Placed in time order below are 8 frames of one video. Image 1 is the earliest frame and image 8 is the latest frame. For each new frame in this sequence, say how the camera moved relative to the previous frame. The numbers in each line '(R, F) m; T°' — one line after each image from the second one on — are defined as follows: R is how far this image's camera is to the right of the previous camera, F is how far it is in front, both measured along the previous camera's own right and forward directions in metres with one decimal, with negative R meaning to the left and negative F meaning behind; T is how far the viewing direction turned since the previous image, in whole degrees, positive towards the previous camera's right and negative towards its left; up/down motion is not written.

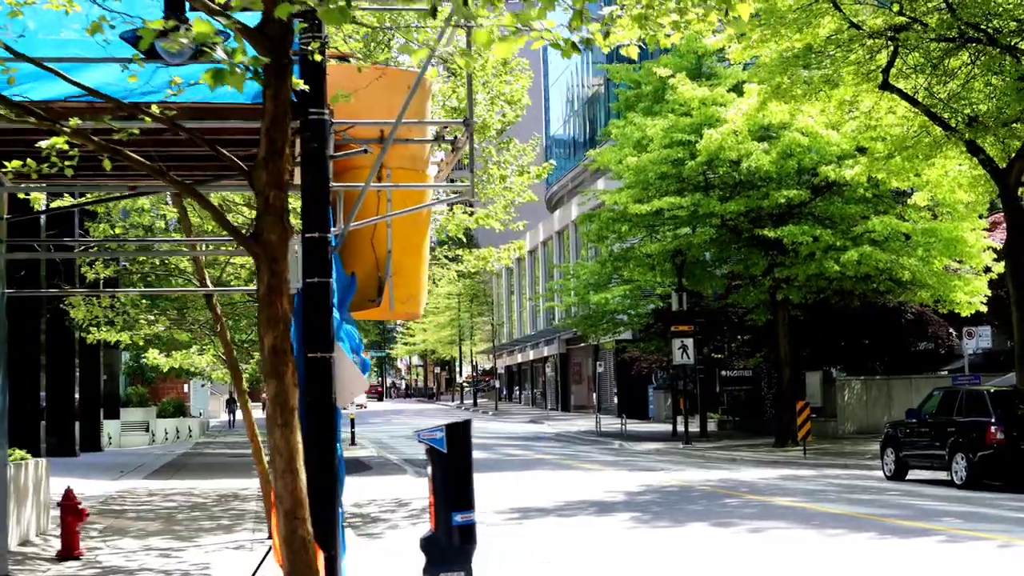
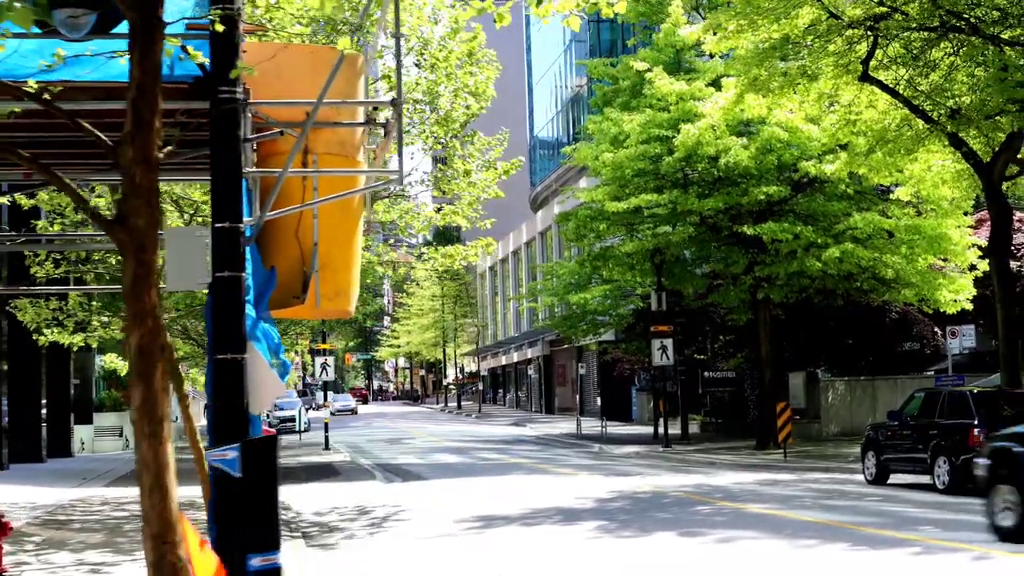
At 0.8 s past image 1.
(+0.4, +0.7) m; +1°
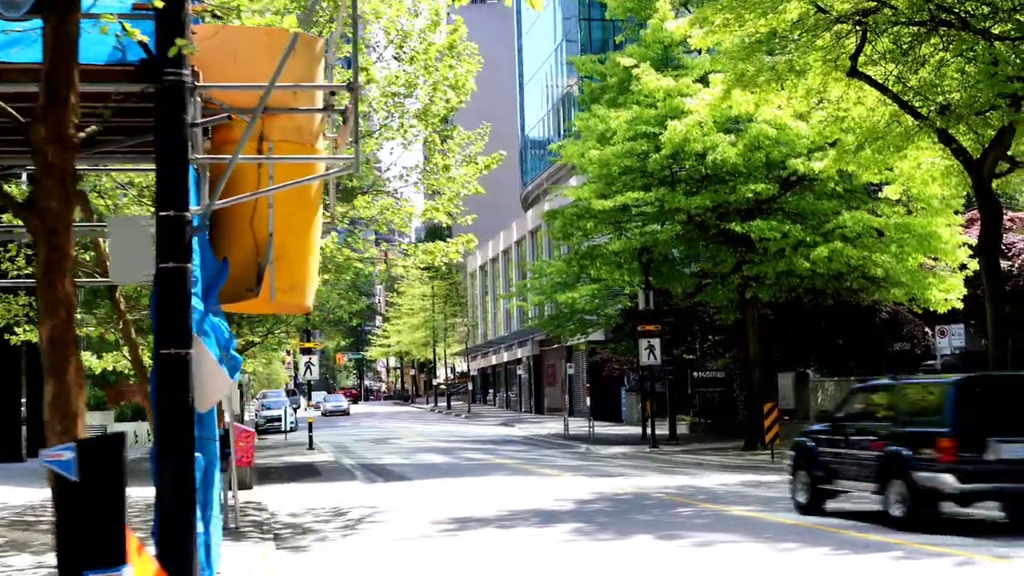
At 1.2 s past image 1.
(+0.2, +0.4) m; 0°
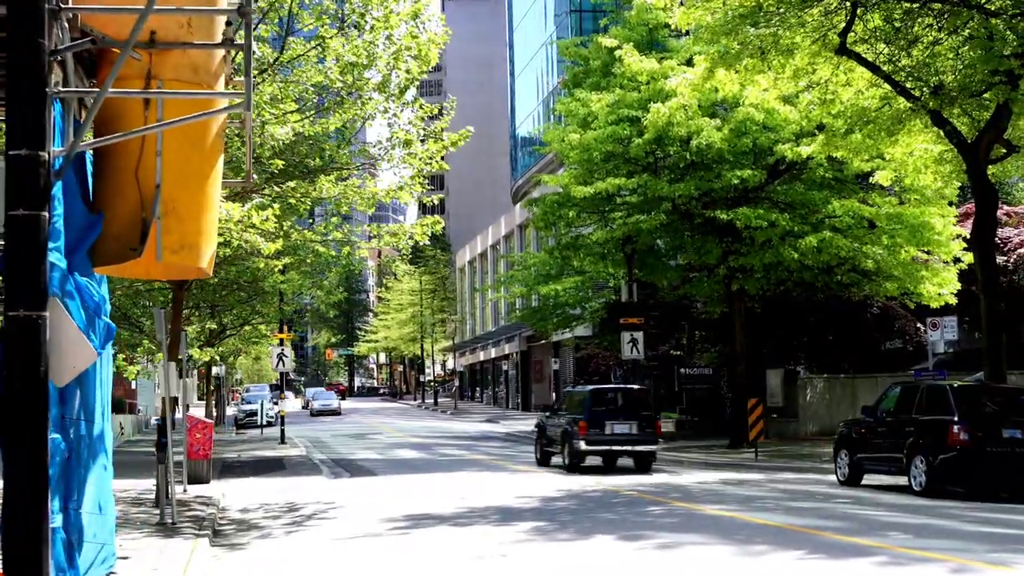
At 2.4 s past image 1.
(+0.4, +1.0) m; 0°
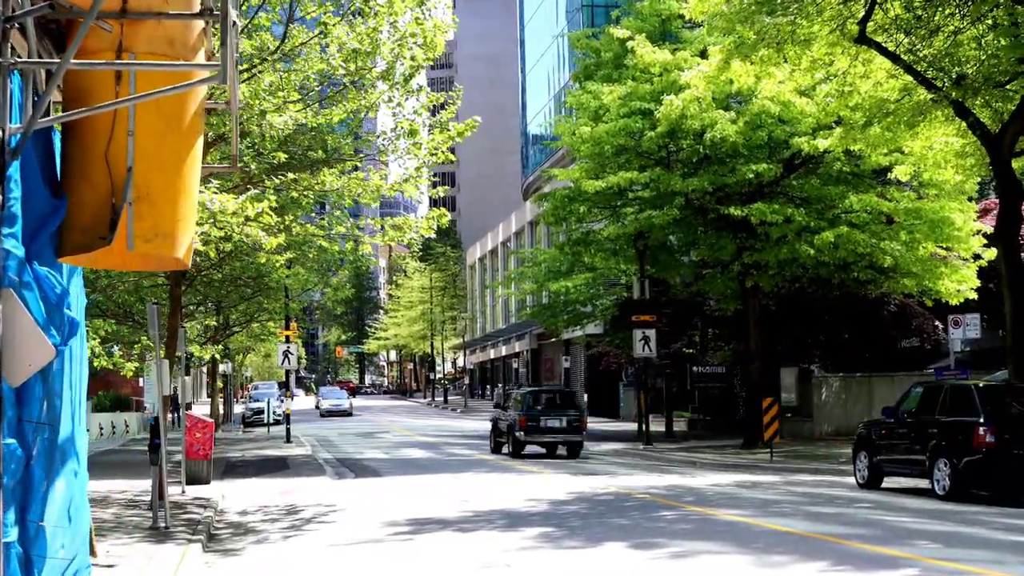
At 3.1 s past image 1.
(+0.1, +0.6) m; -1°
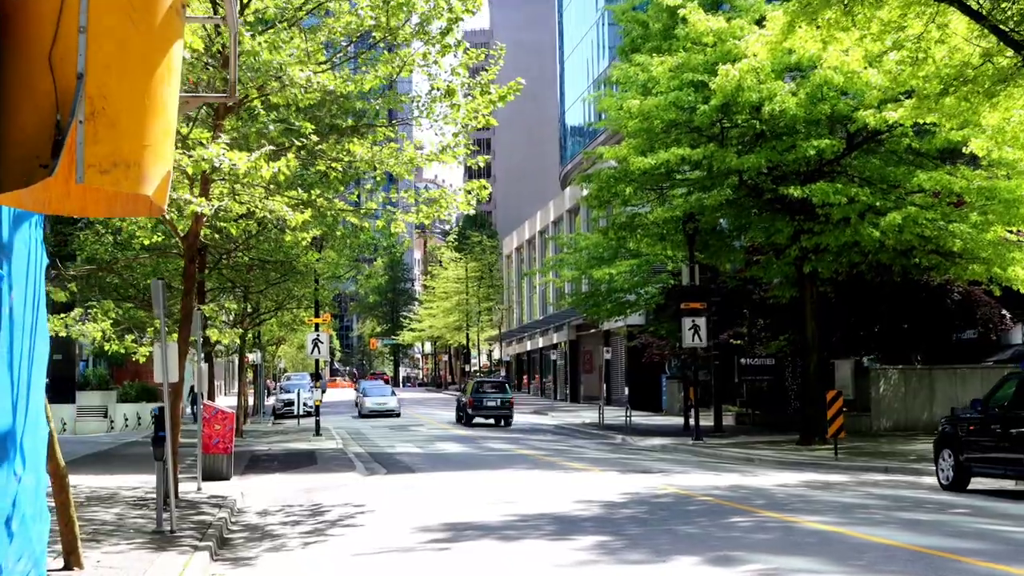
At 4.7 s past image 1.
(-0.2, +1.6) m; -2°
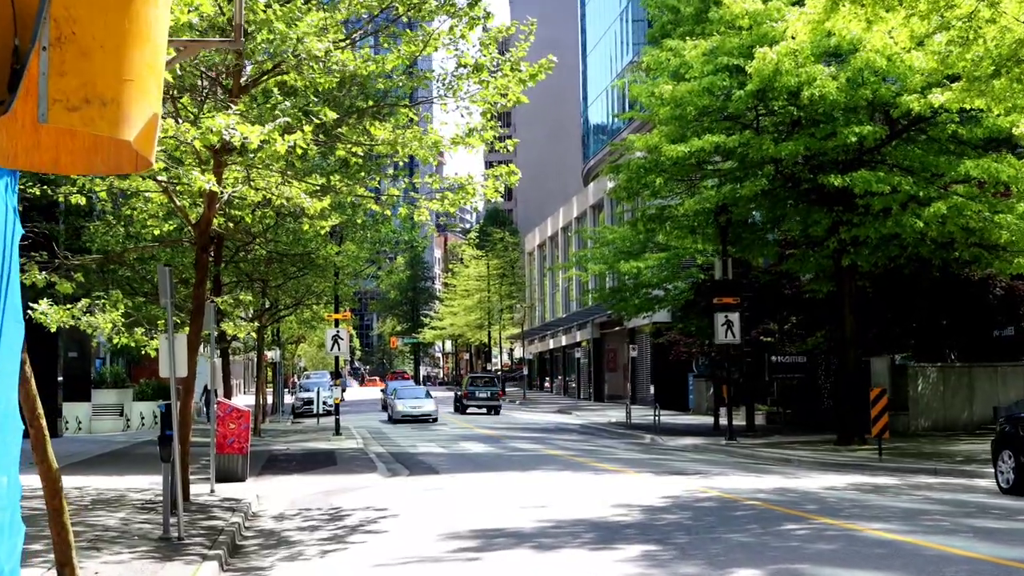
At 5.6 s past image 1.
(-0.1, +0.9) m; -1°
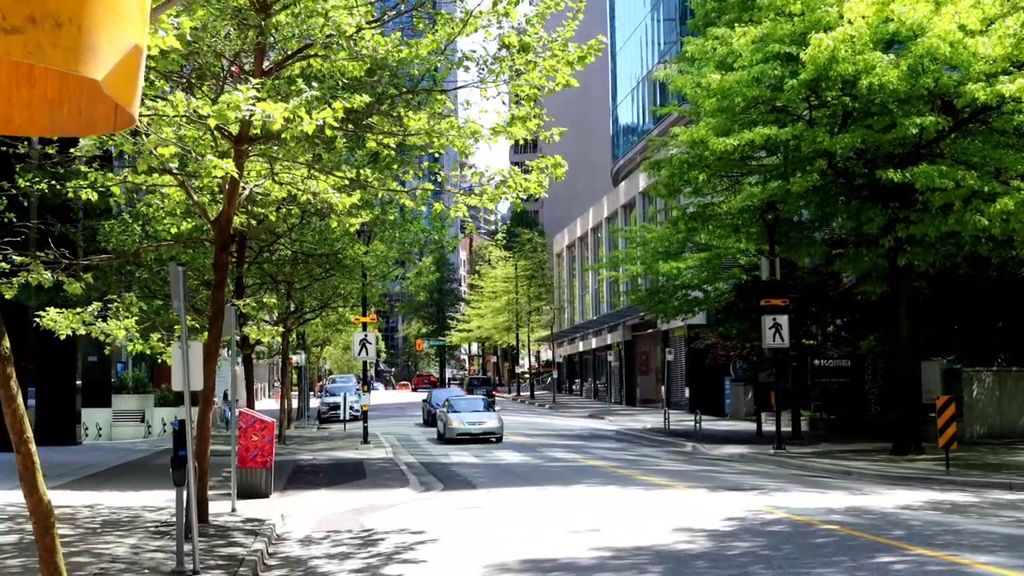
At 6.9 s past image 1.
(-0.3, +1.2) m; -1°
